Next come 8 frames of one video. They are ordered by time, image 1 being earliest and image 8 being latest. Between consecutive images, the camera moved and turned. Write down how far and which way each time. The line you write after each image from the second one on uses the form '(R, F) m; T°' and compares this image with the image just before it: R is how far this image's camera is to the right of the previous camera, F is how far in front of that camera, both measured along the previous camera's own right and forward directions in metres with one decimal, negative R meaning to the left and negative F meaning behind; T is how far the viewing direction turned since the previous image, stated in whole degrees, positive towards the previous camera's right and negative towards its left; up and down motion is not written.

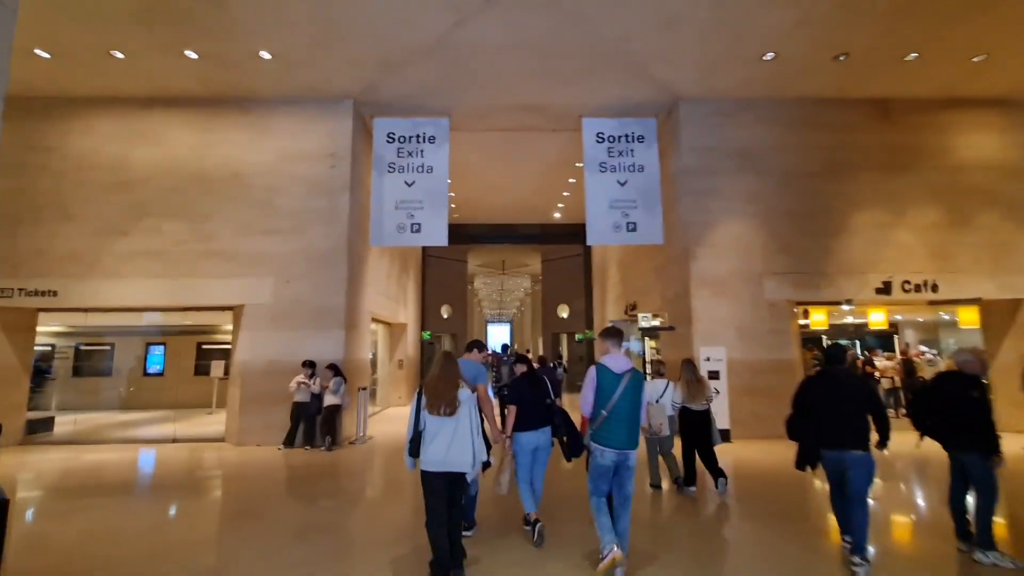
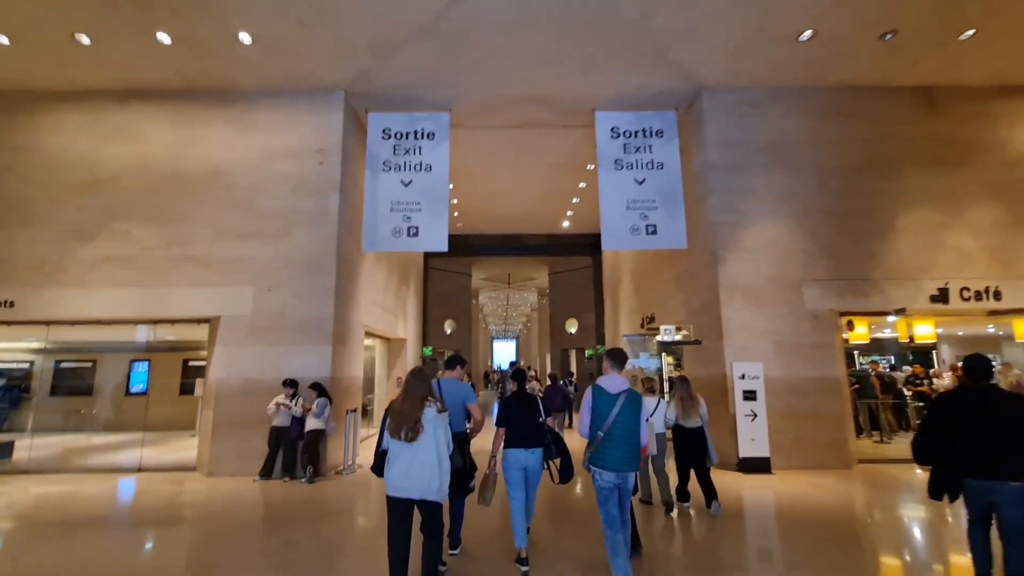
(0.0, +0.9) m; -1°
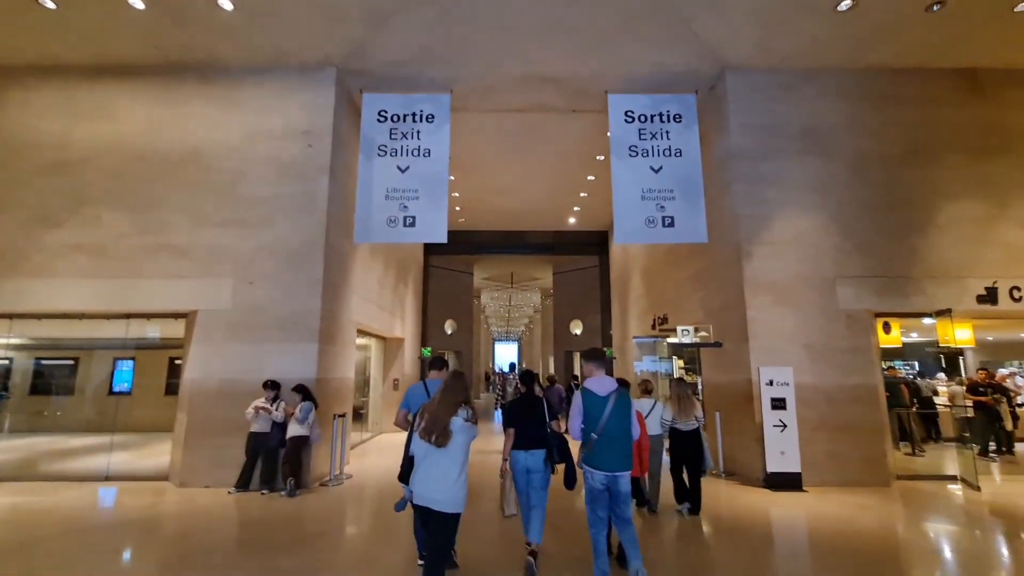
(0.0, +0.6) m; 0°
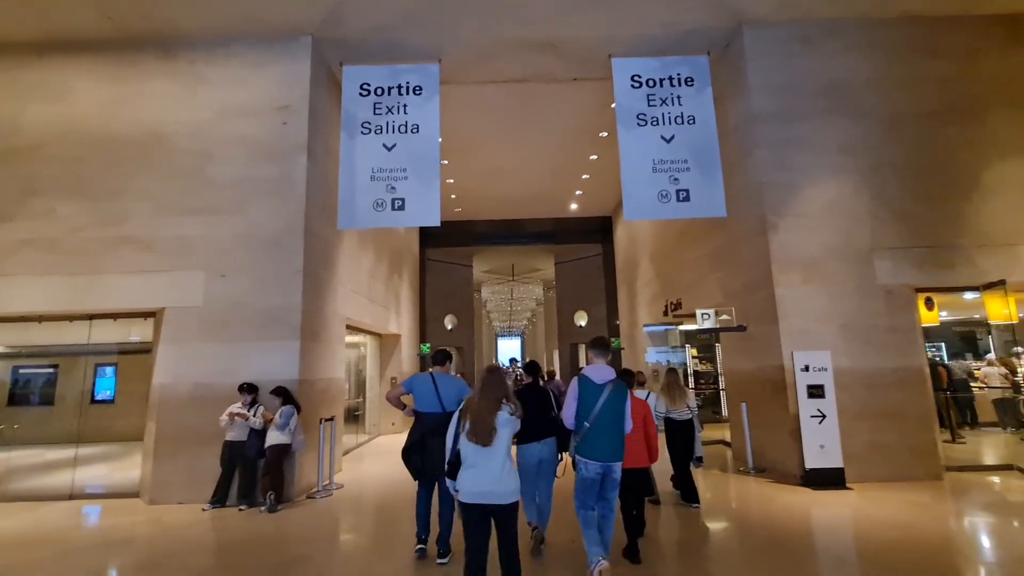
(0.0, +0.7) m; 0°
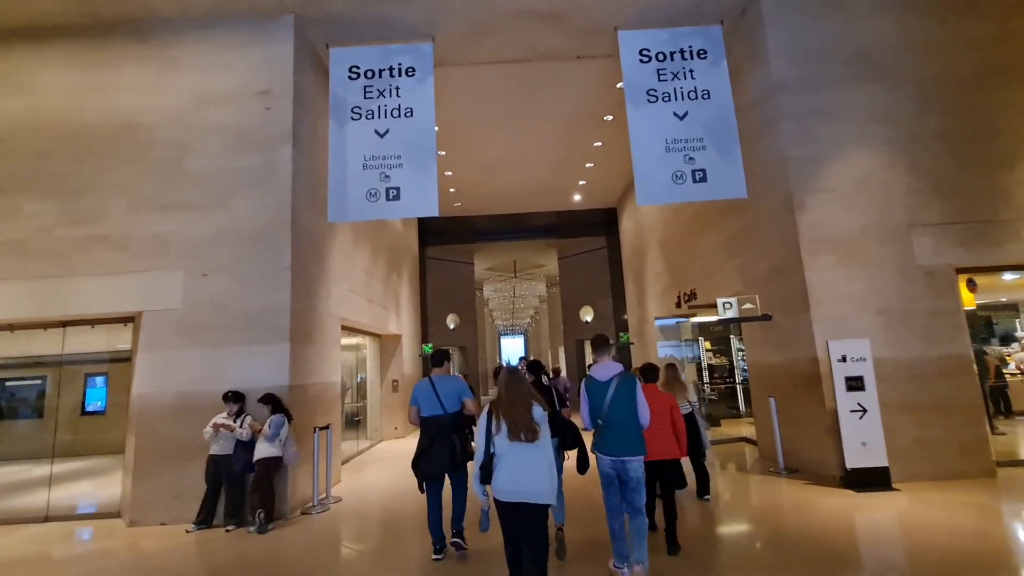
(-0.1, +0.5) m; 0°
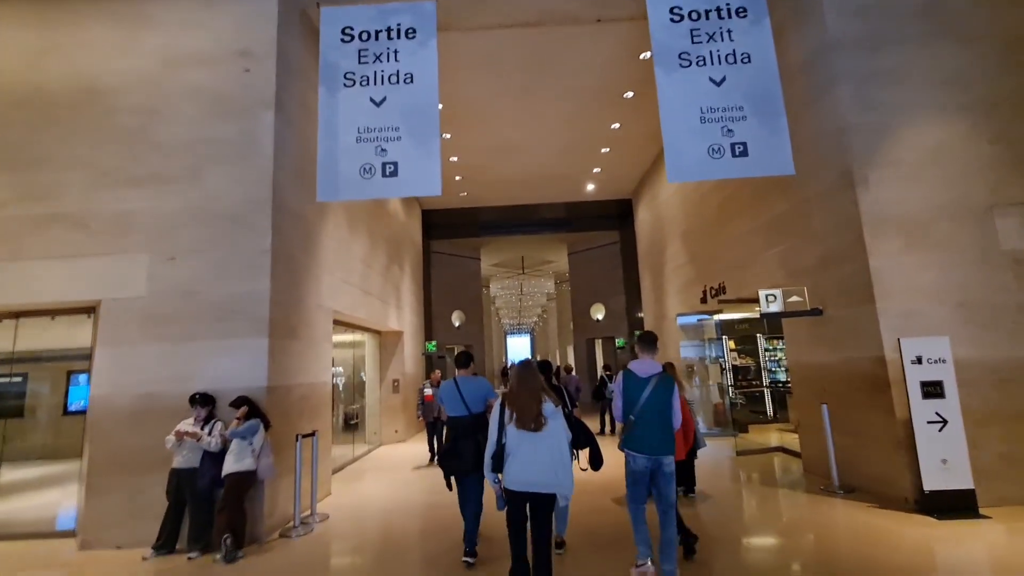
(-0.1, +0.7) m; -1°
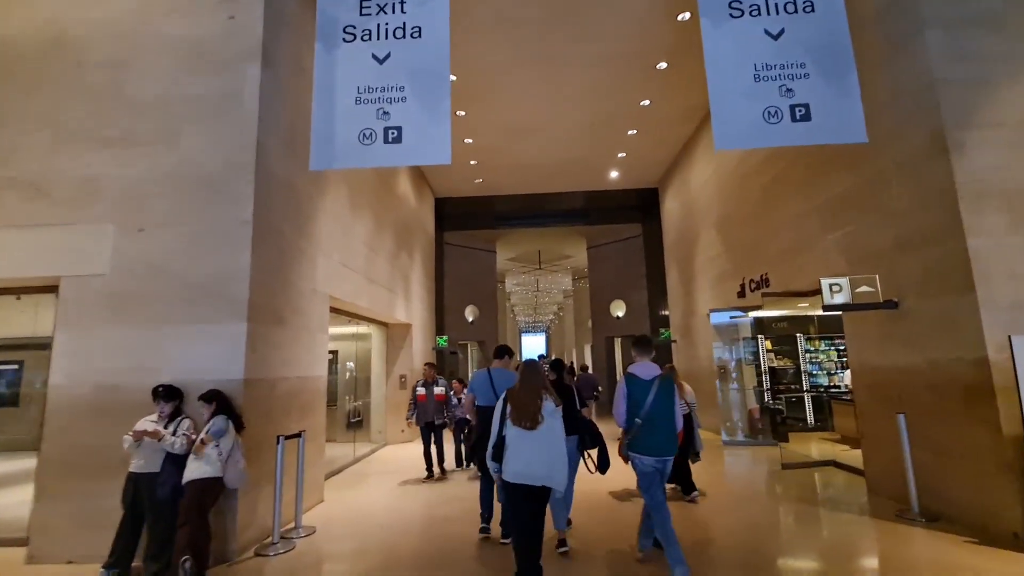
(0.0, +0.7) m; -2°
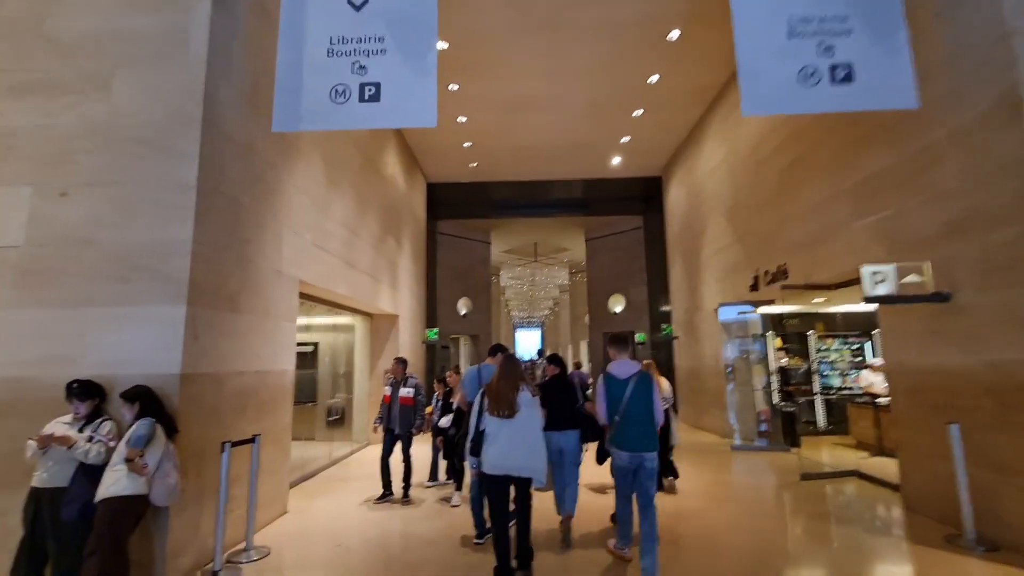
(0.0, +0.6) m; +1°
